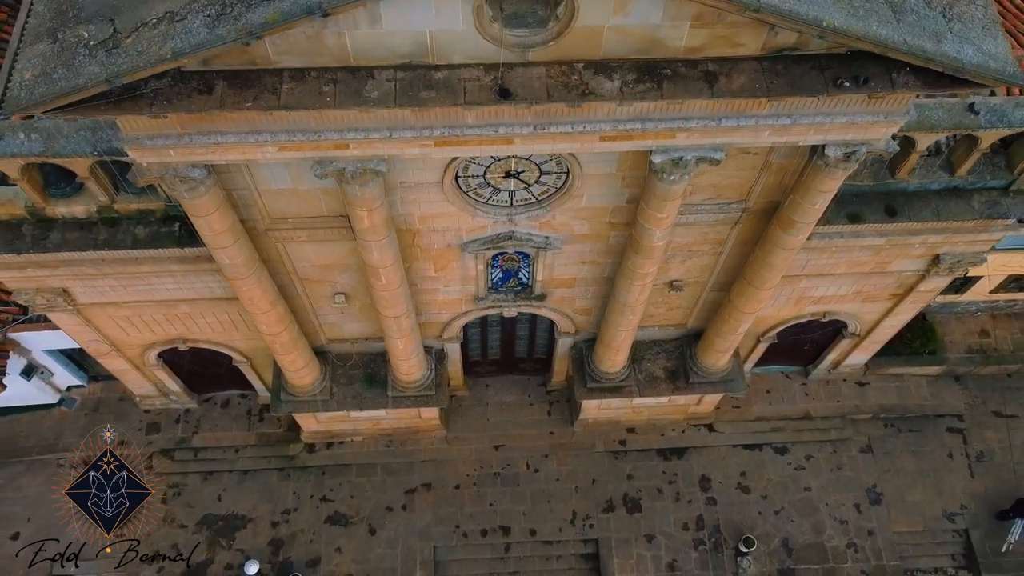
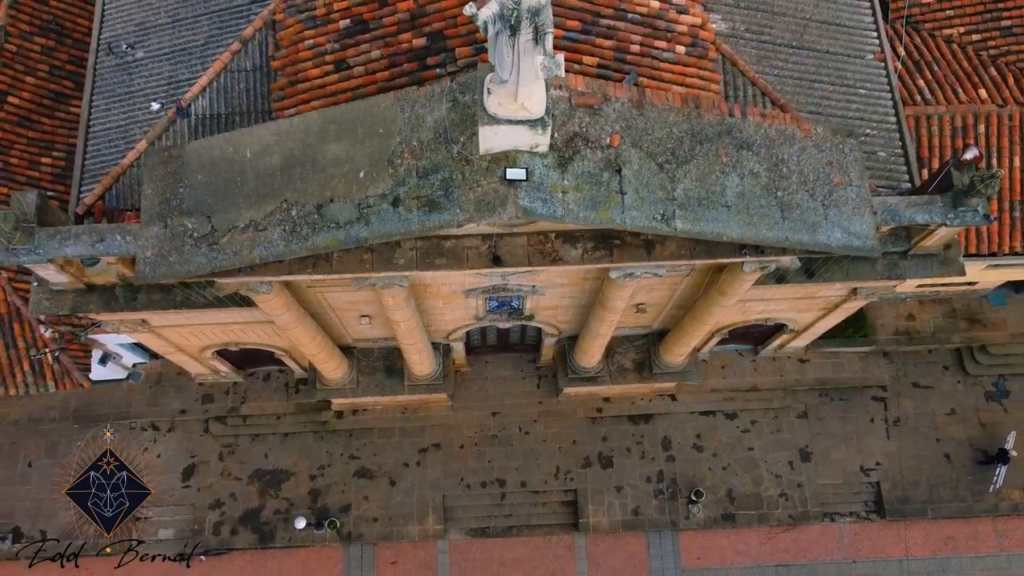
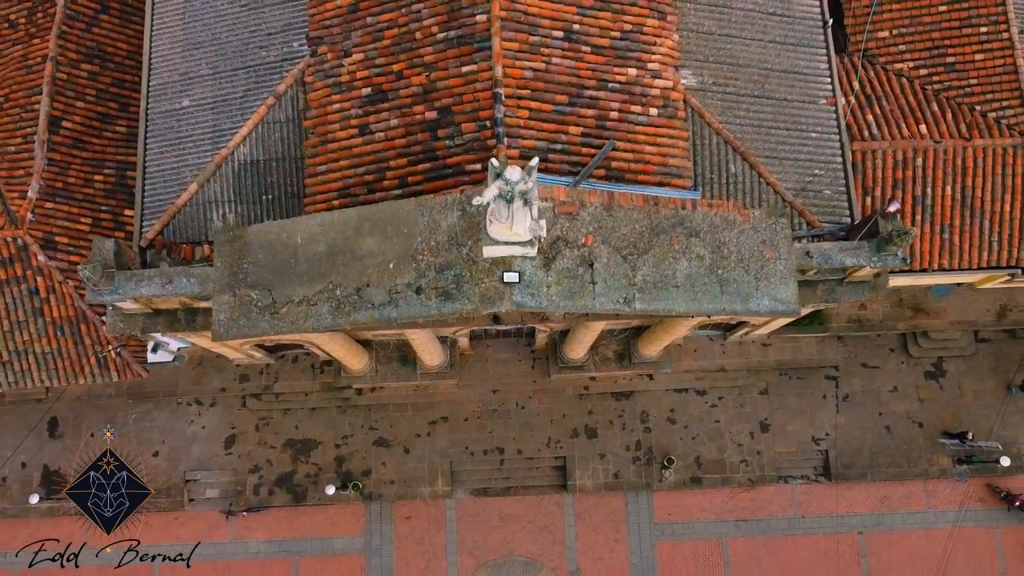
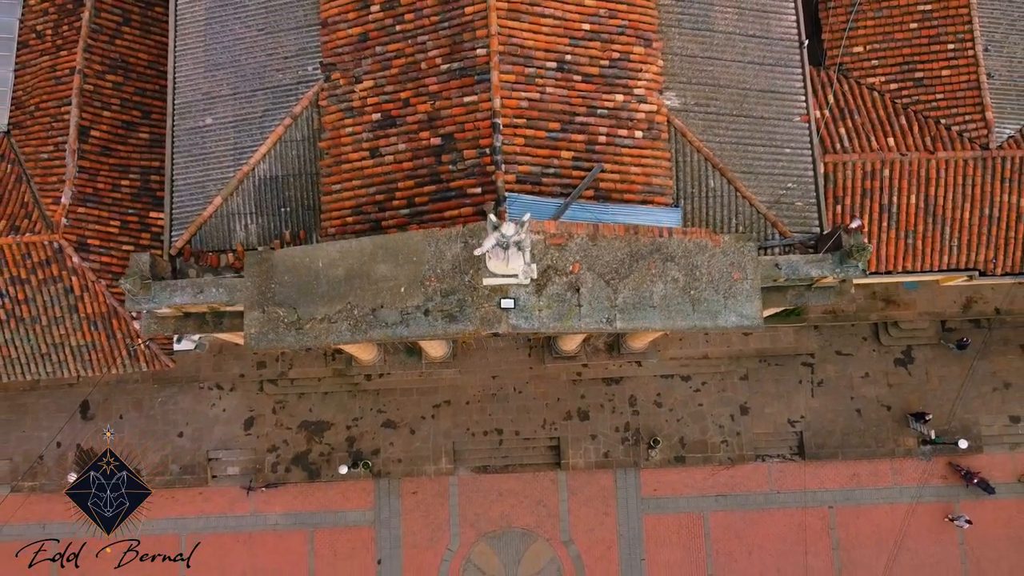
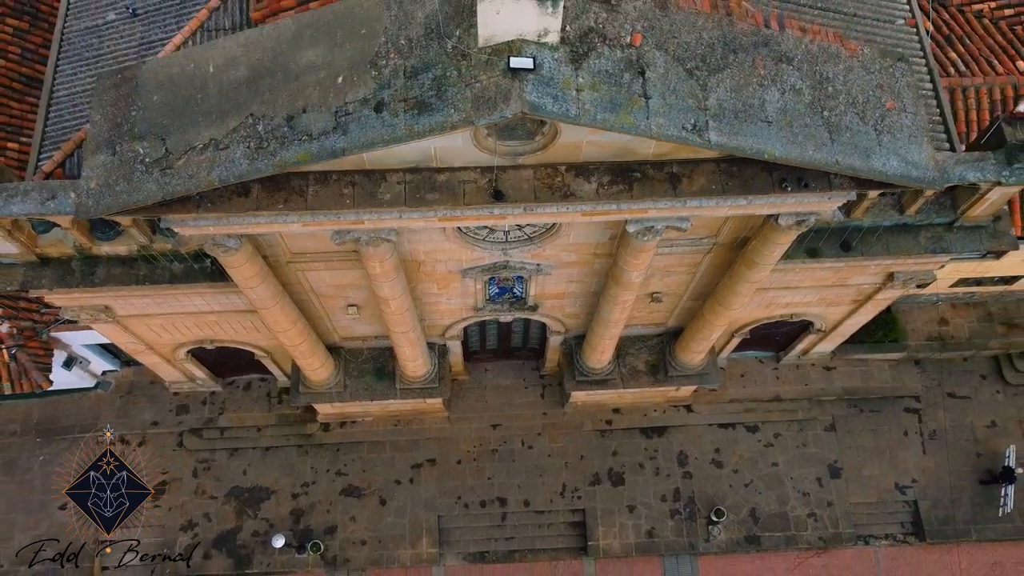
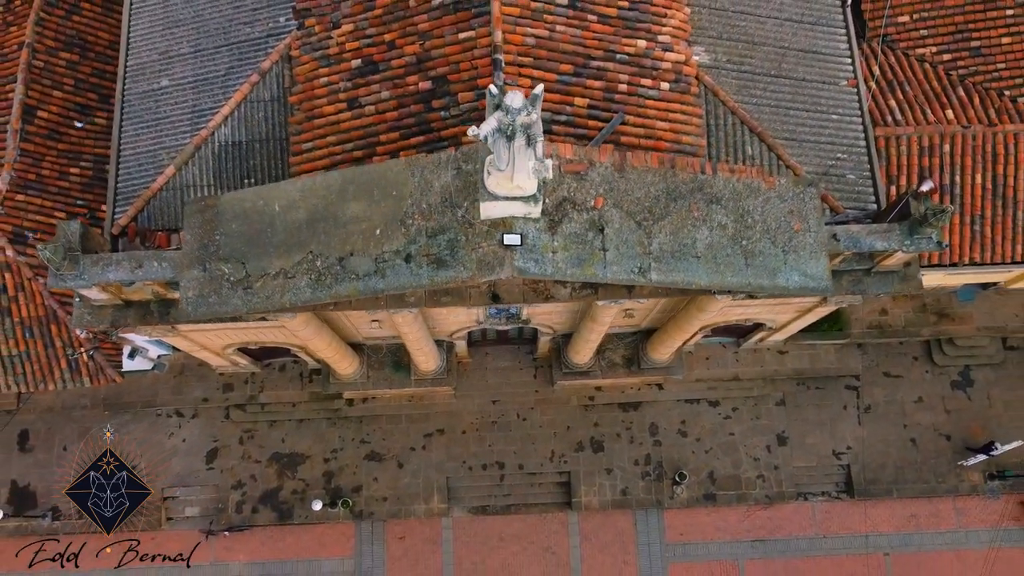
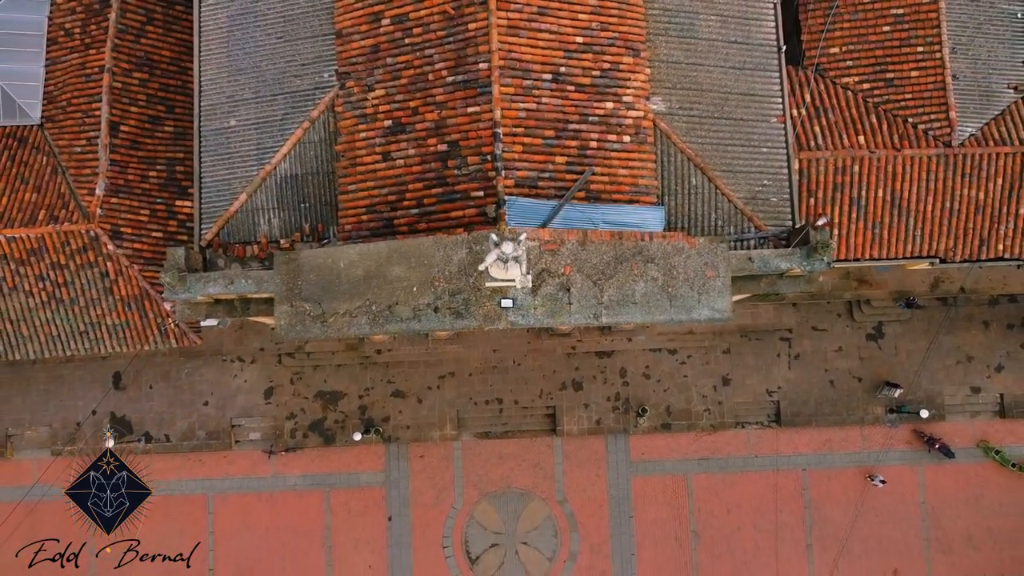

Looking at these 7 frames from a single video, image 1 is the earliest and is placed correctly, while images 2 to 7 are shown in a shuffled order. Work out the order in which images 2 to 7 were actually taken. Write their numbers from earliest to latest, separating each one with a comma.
5, 2, 6, 3, 4, 7
